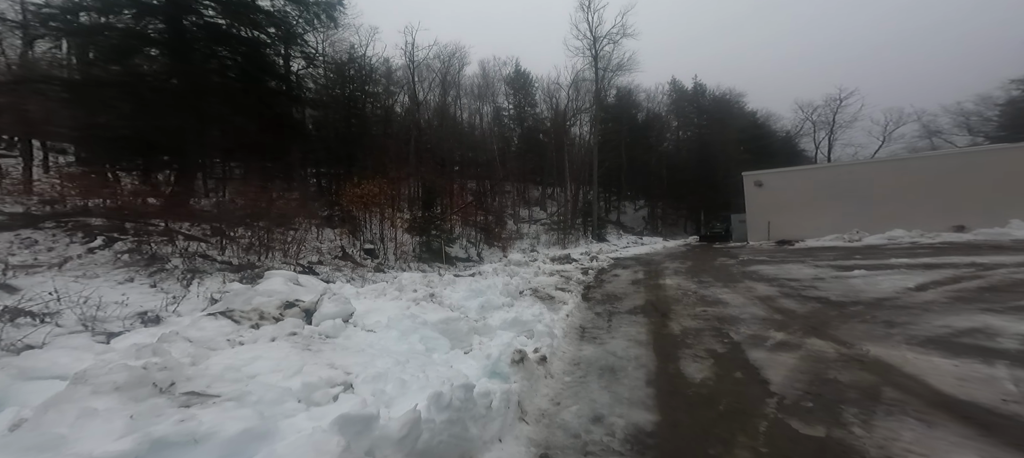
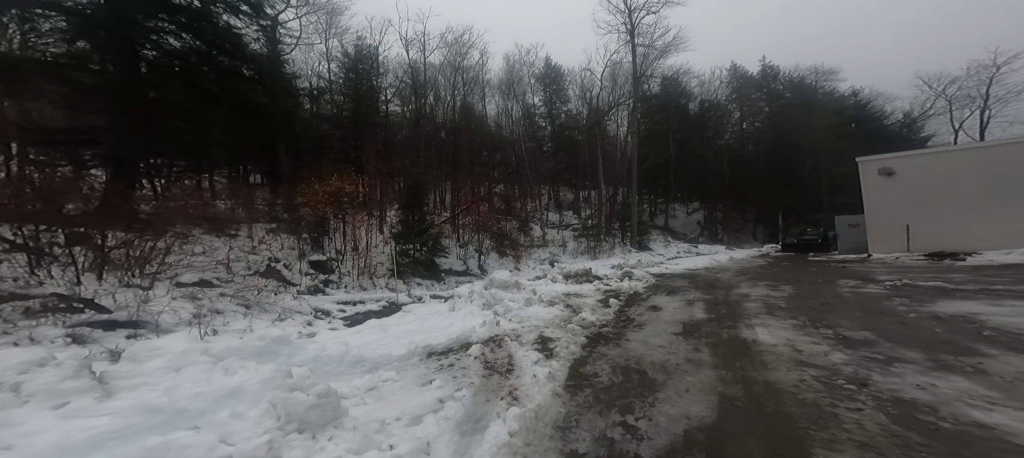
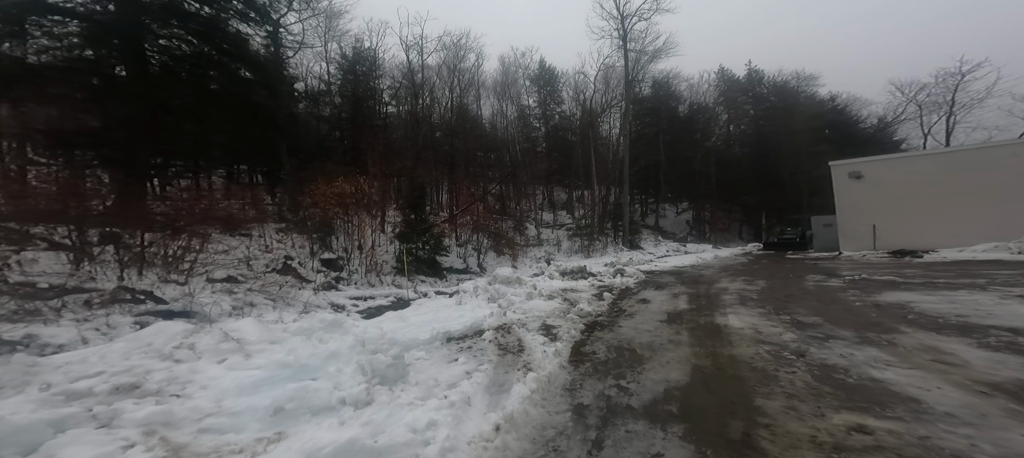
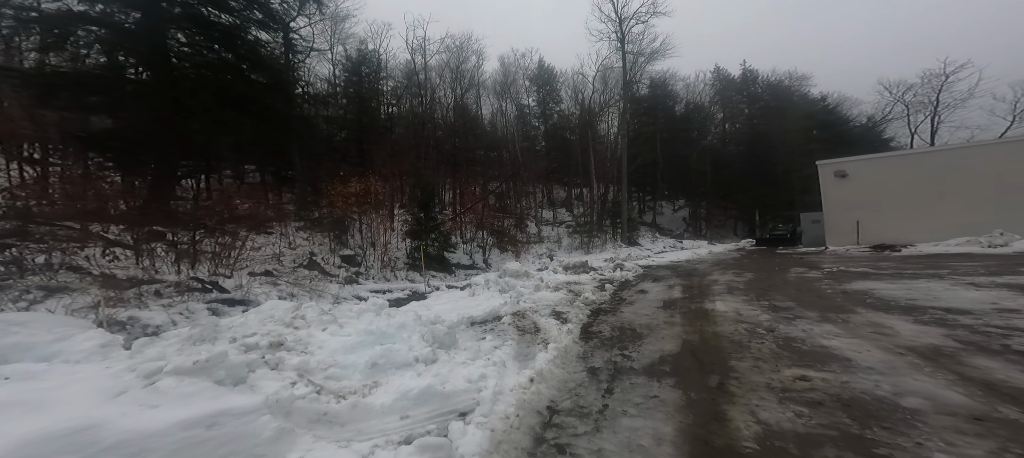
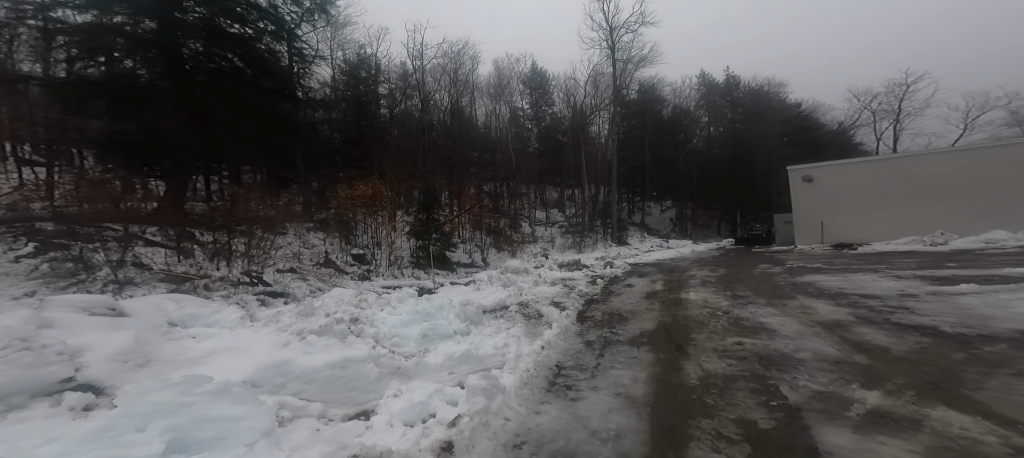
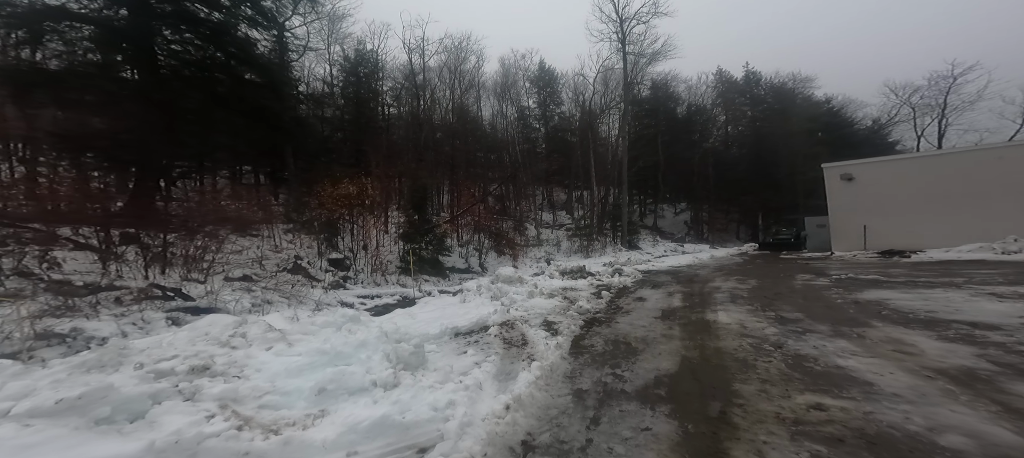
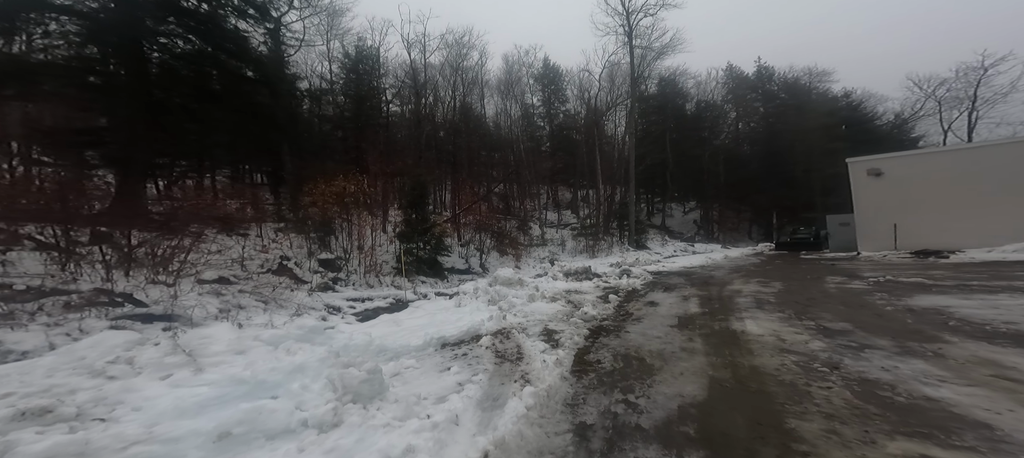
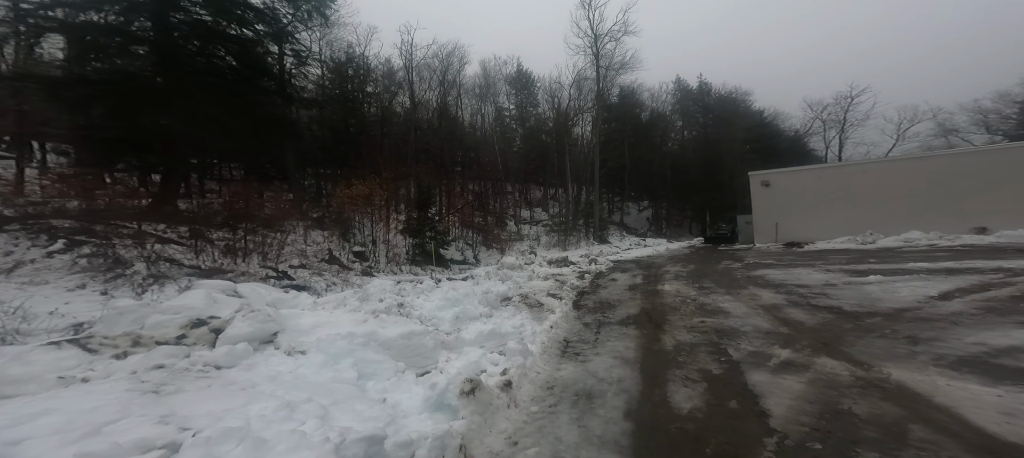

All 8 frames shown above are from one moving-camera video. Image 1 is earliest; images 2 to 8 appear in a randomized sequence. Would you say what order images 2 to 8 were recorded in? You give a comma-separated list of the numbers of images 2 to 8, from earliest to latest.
8, 5, 4, 6, 3, 7, 2
